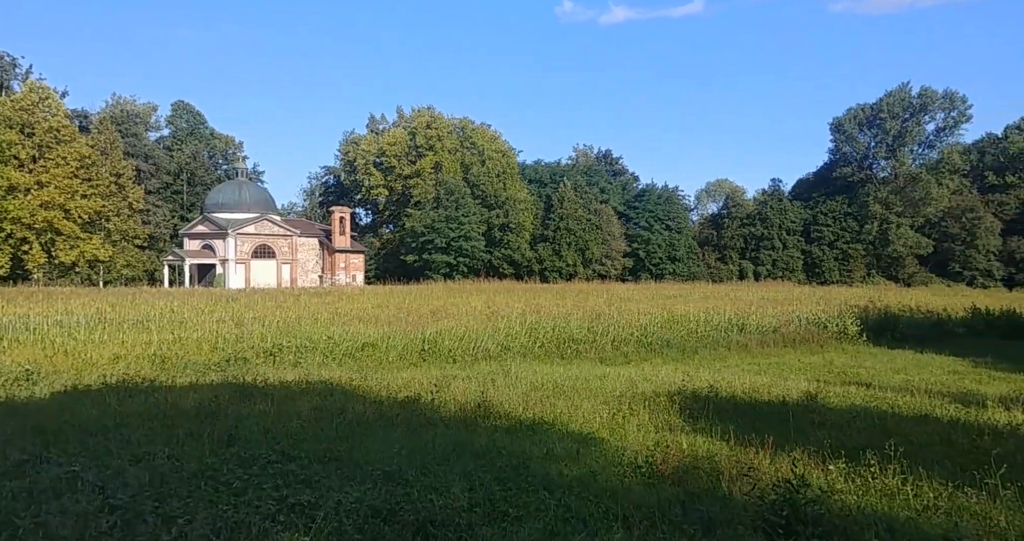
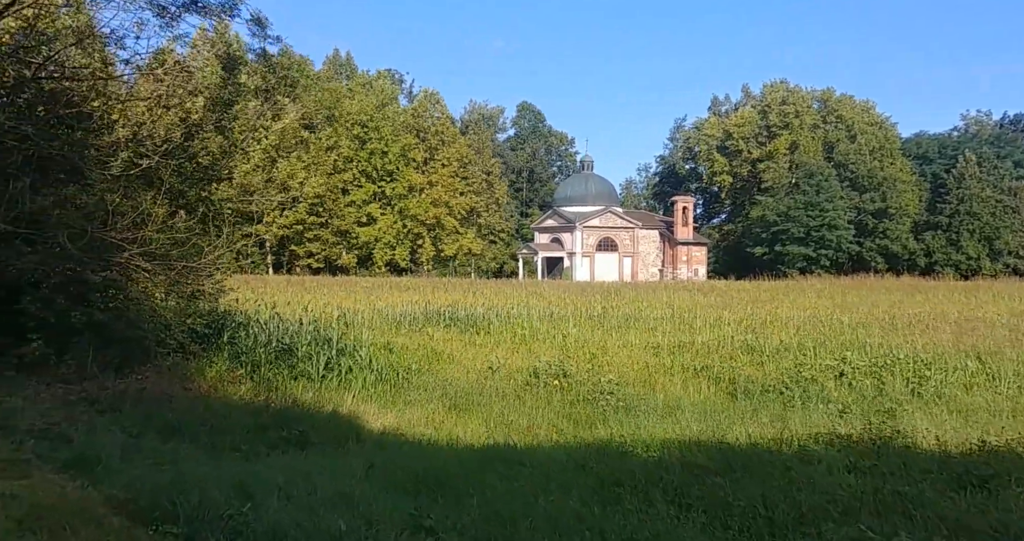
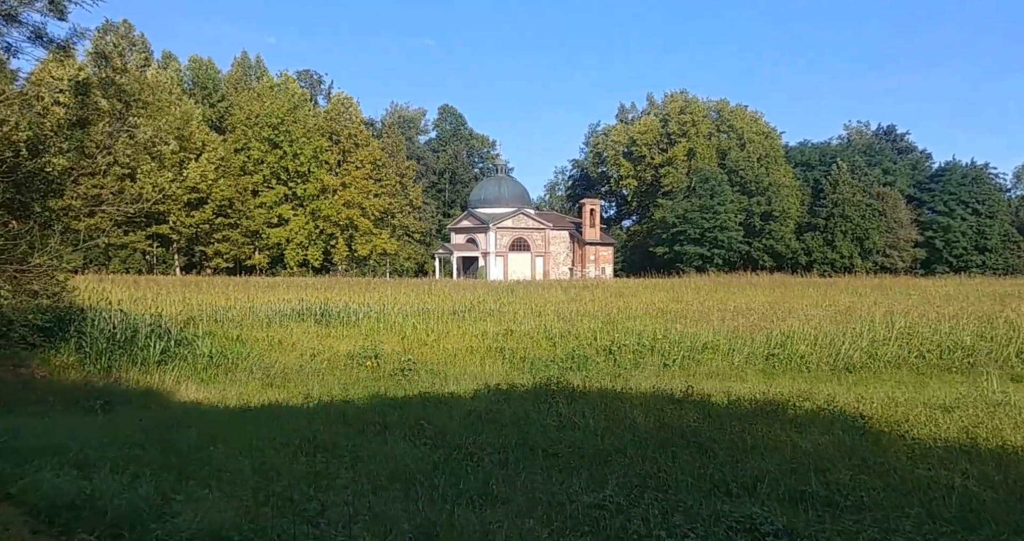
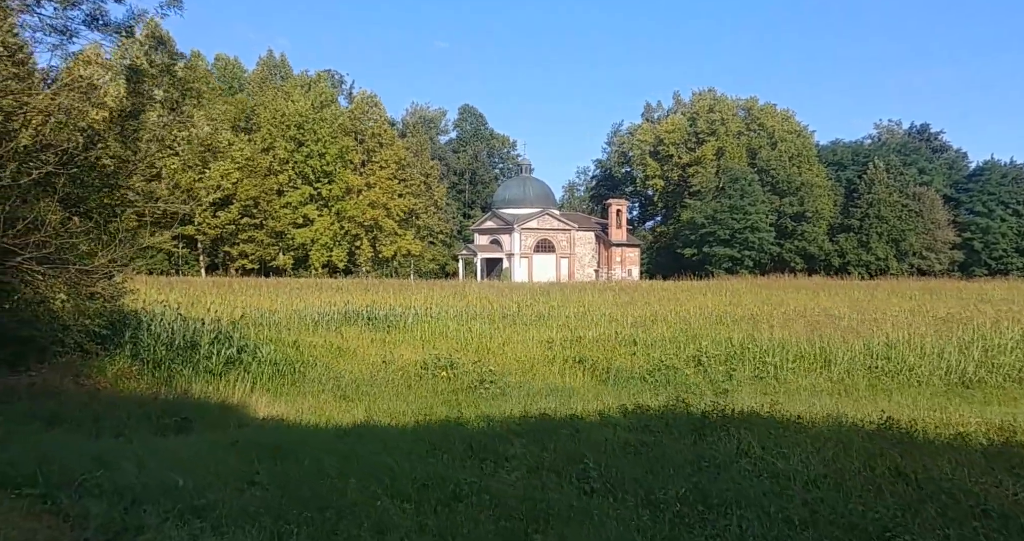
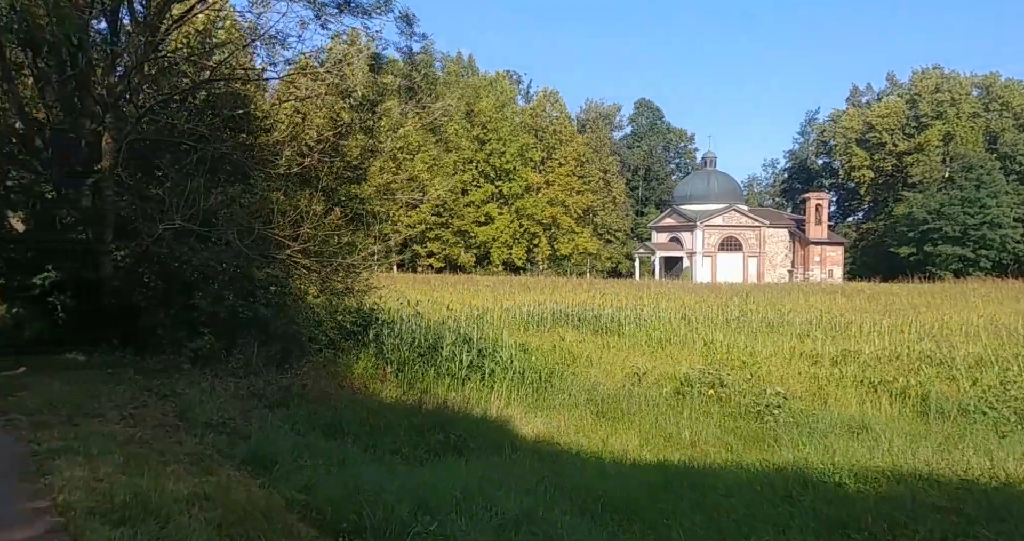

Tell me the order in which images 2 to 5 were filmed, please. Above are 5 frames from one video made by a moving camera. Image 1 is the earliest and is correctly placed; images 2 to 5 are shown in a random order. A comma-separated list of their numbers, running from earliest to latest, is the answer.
3, 4, 2, 5
